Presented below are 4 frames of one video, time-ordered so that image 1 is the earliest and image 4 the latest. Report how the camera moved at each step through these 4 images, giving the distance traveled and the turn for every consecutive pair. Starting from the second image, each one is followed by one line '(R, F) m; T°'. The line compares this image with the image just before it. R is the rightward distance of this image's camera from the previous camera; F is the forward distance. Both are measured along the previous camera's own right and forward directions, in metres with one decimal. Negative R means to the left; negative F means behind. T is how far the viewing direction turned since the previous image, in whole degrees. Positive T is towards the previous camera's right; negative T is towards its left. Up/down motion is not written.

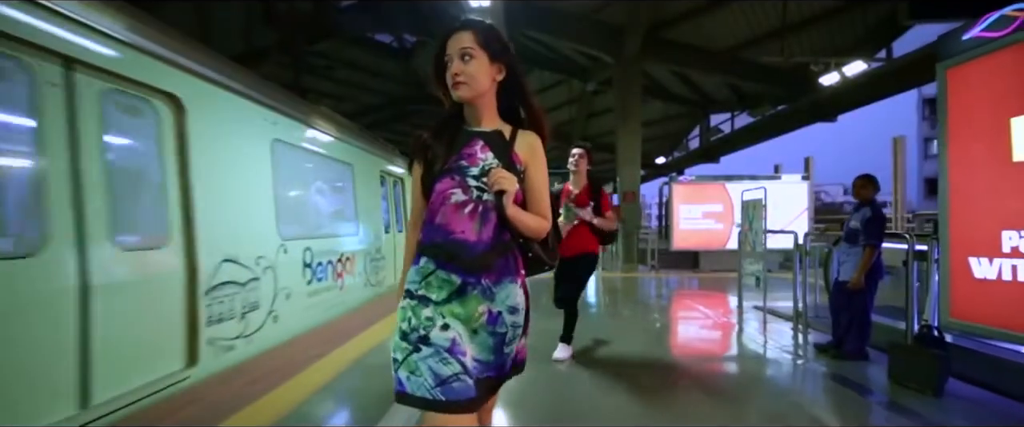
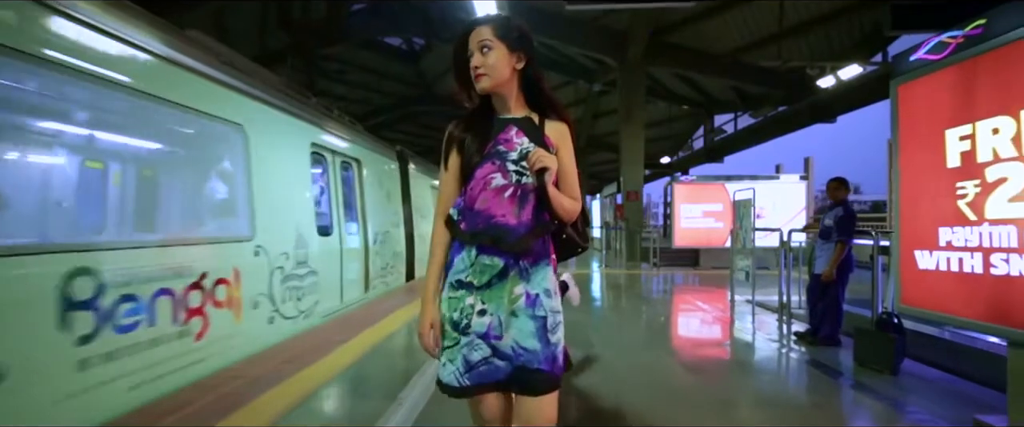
(0.0, -0.5) m; -1°
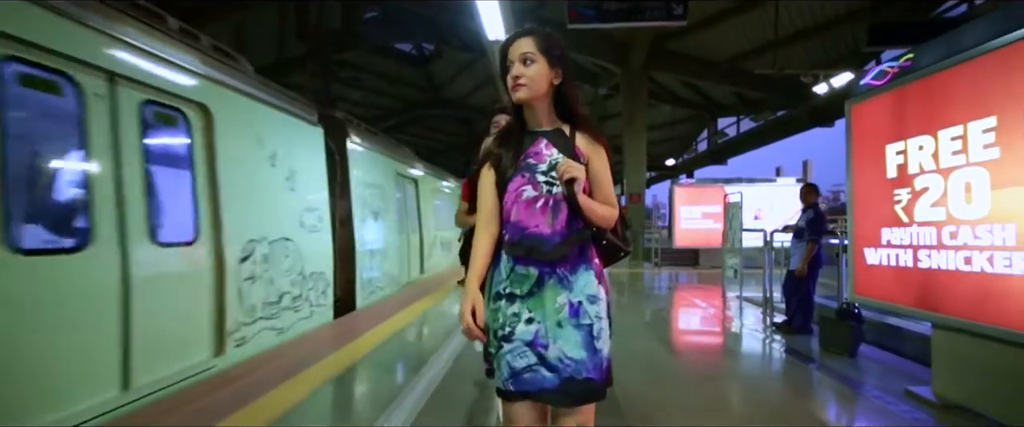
(0.0, -0.6) m; -1°
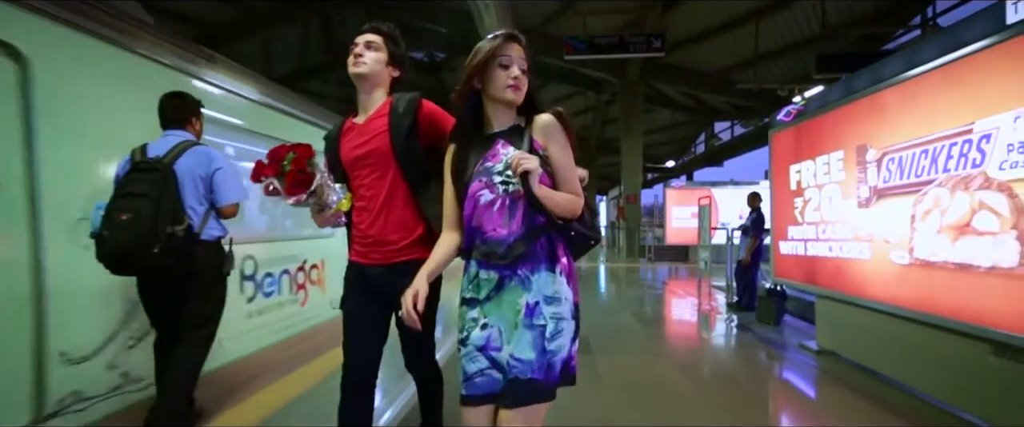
(0.0, -1.6) m; -1°
